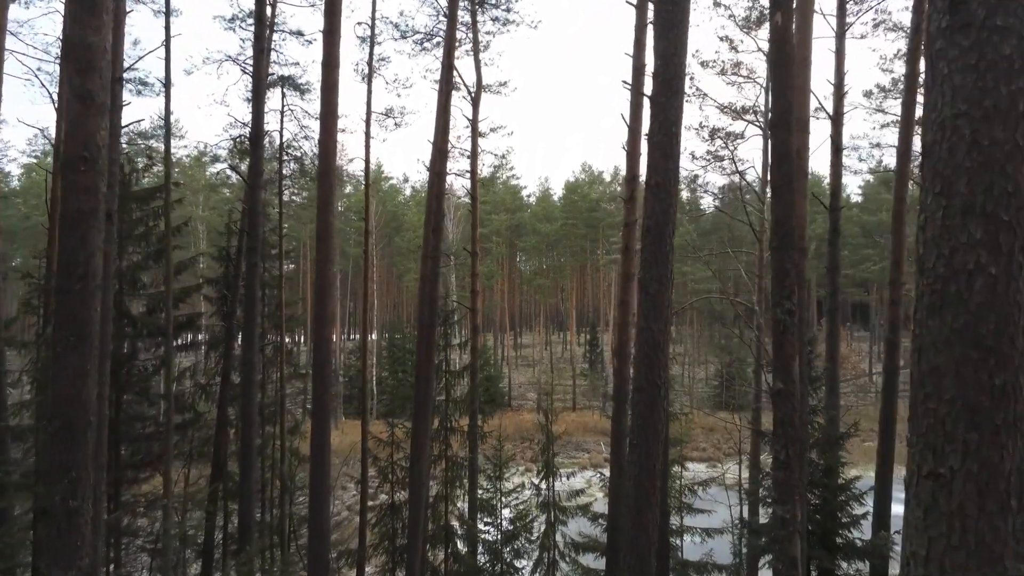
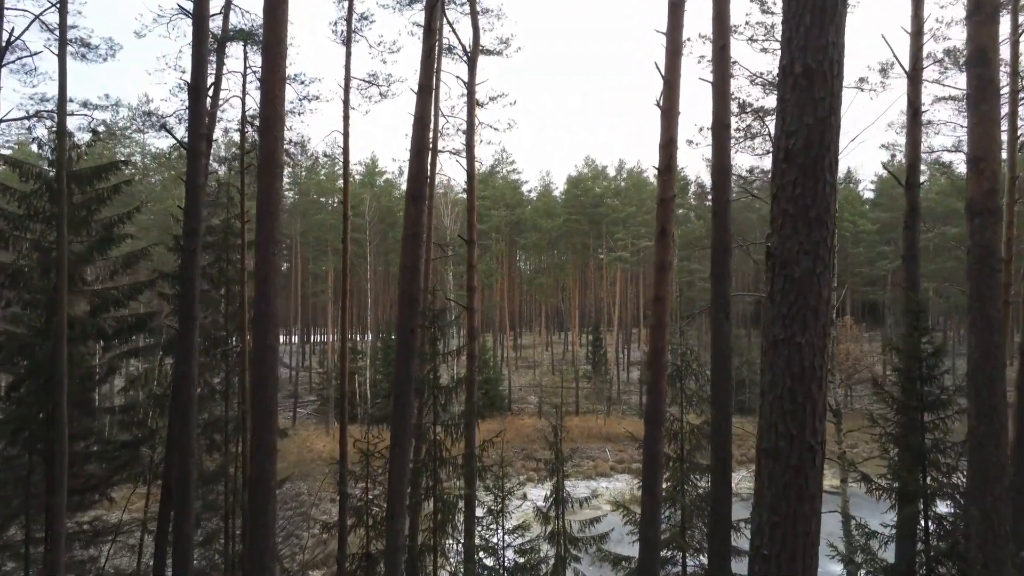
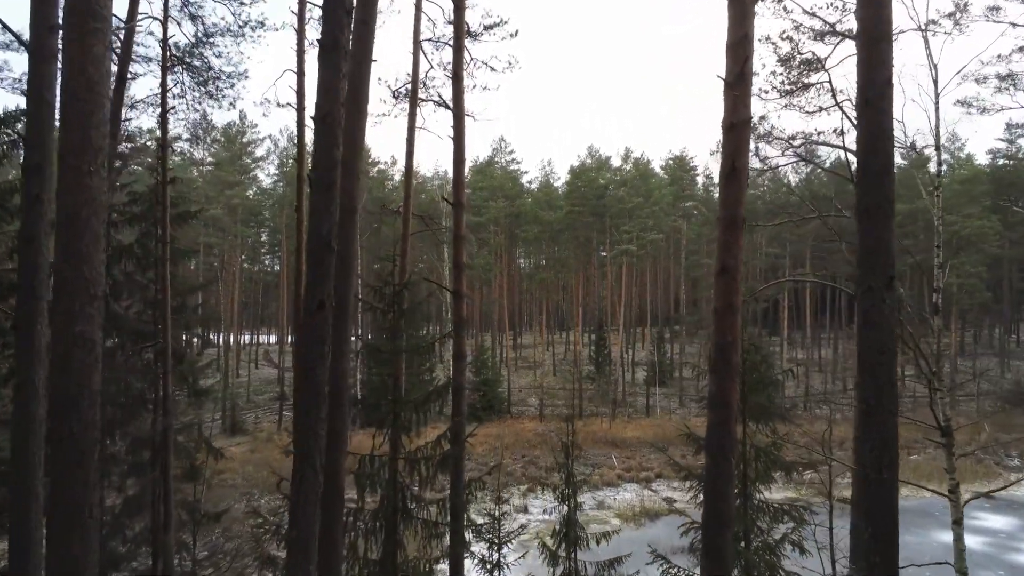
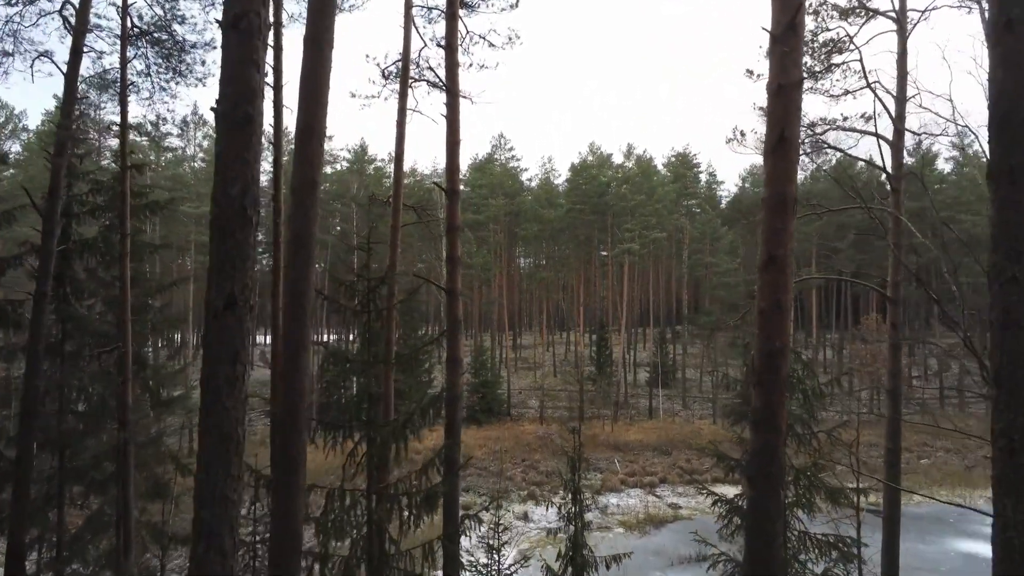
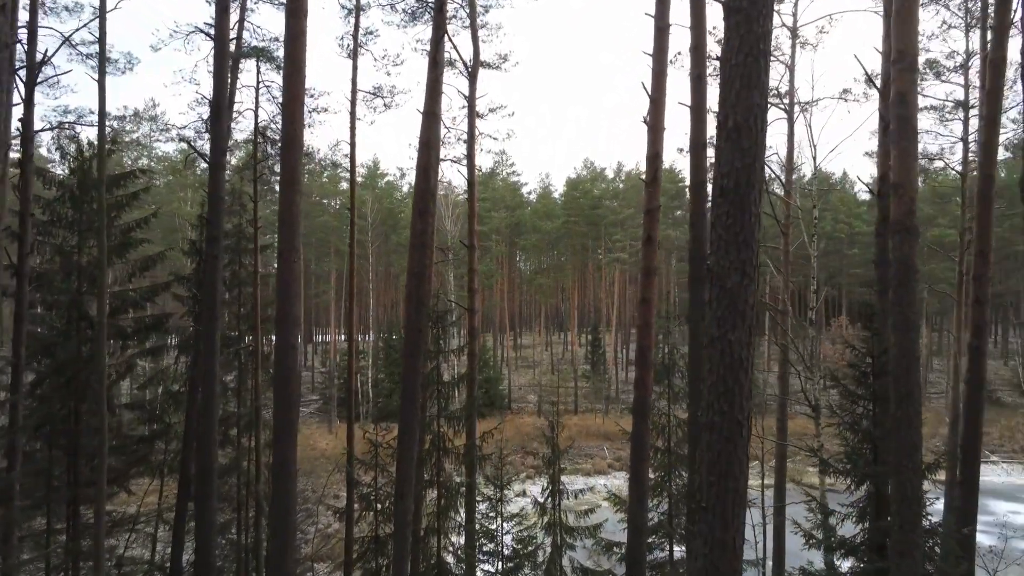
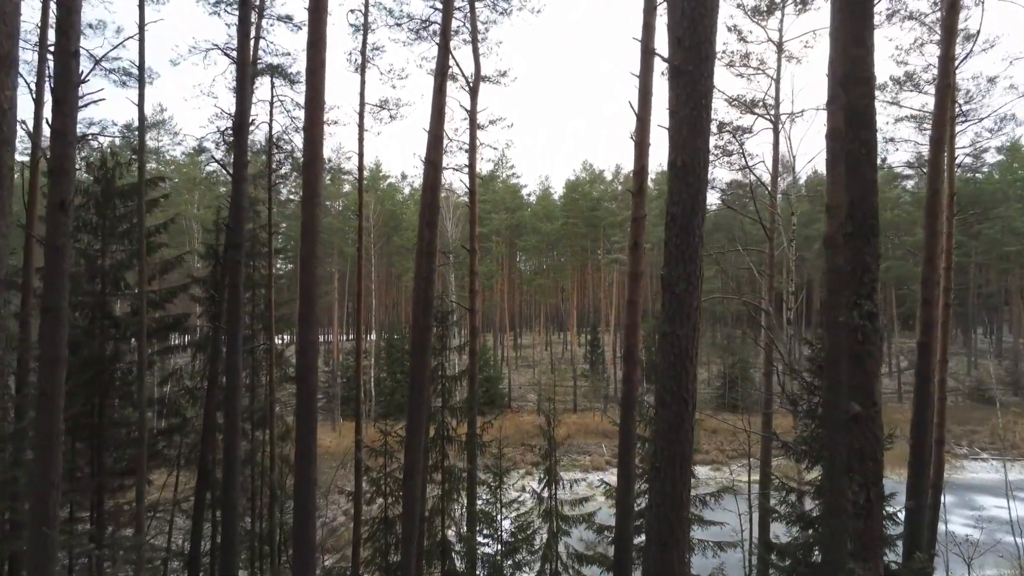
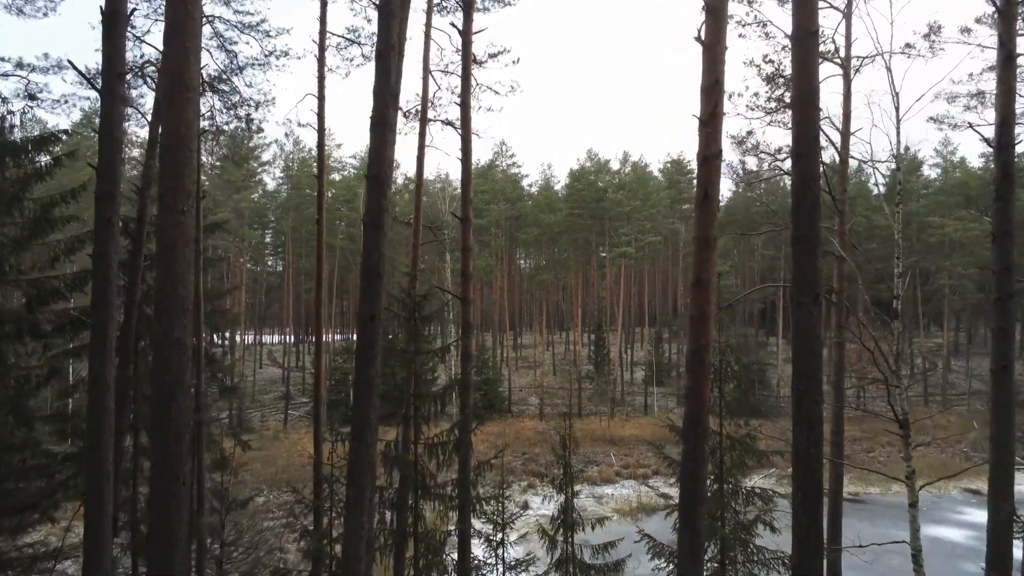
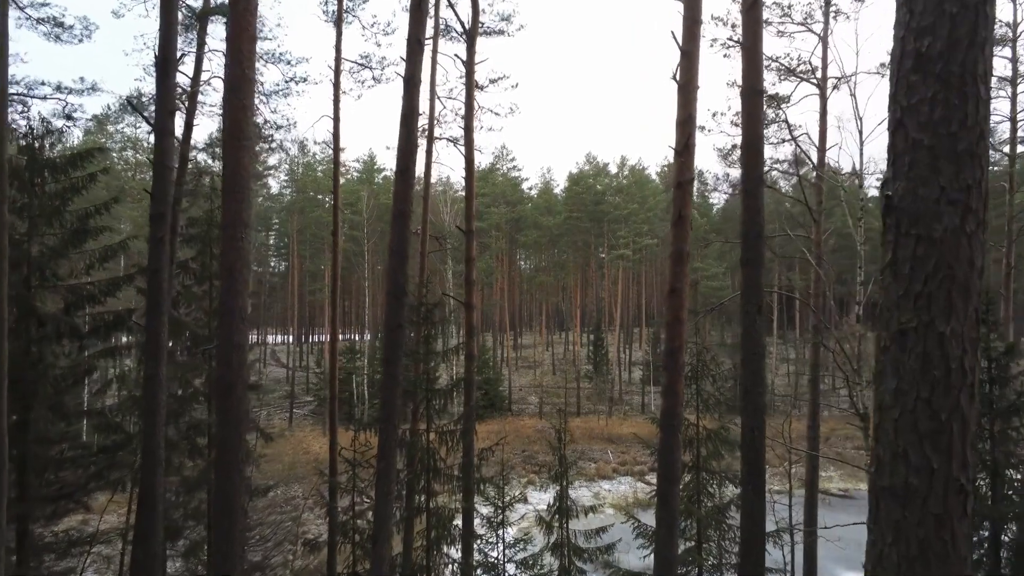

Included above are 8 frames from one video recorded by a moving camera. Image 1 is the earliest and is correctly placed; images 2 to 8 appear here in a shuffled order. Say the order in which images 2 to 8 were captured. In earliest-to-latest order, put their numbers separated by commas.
6, 5, 2, 8, 7, 3, 4
